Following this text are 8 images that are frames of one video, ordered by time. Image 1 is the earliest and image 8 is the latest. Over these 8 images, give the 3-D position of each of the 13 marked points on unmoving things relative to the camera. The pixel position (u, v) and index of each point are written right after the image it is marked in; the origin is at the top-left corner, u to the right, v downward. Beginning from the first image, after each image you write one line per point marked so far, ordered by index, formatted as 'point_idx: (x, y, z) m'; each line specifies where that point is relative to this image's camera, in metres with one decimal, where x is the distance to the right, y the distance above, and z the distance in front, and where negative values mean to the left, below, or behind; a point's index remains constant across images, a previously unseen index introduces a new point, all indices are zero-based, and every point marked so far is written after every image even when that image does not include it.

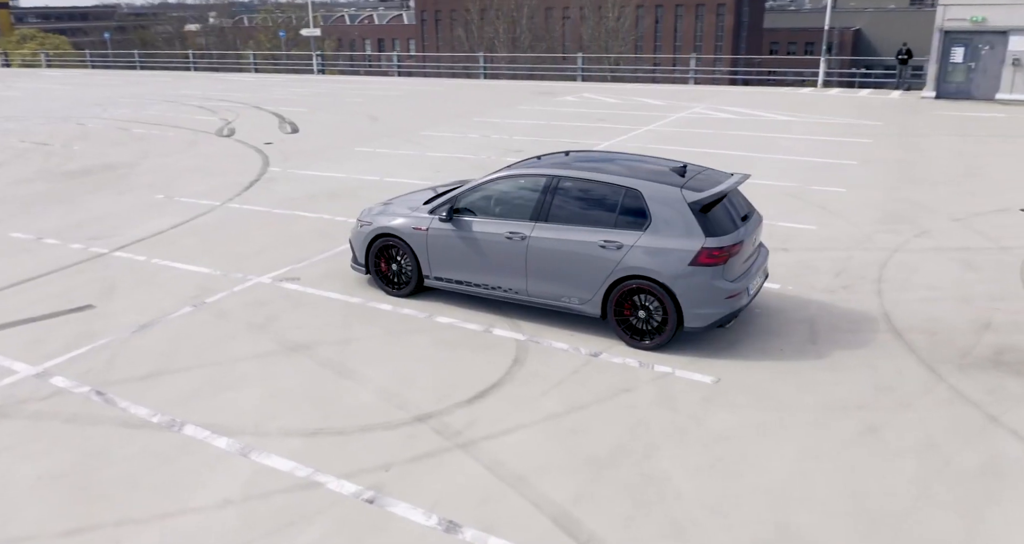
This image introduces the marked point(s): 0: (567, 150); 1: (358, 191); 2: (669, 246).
0: (+1.1, +3.0, +17.3) m
1: (-2.8, +1.5, +12.7) m
2: (+1.3, +0.2, +5.7) m
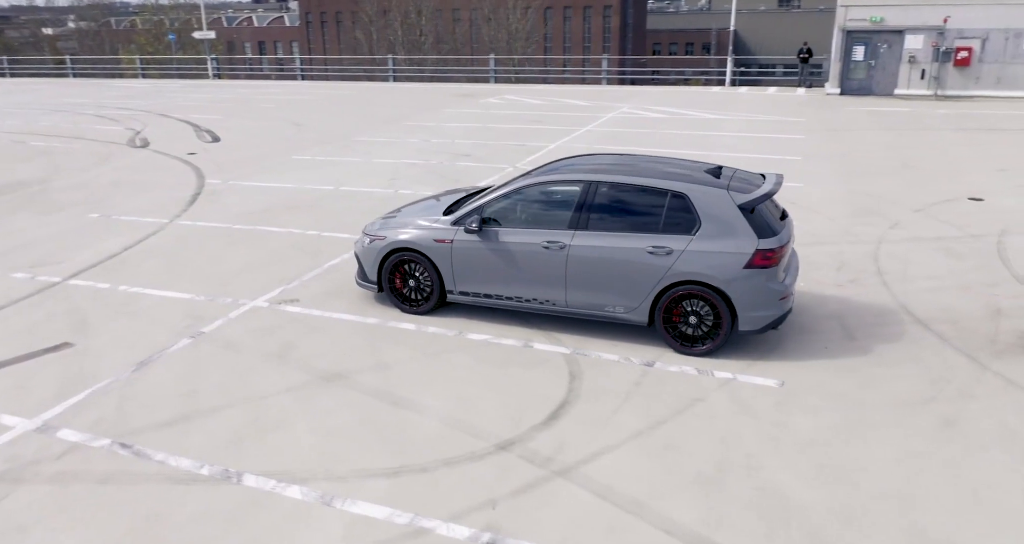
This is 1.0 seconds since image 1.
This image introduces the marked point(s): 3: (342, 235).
0: (-0.1, +2.9, +17.0) m
1: (-3.3, +1.2, +12.0) m
2: (+1.7, +0.2, +5.6) m
3: (-2.4, +0.5, +9.6) m
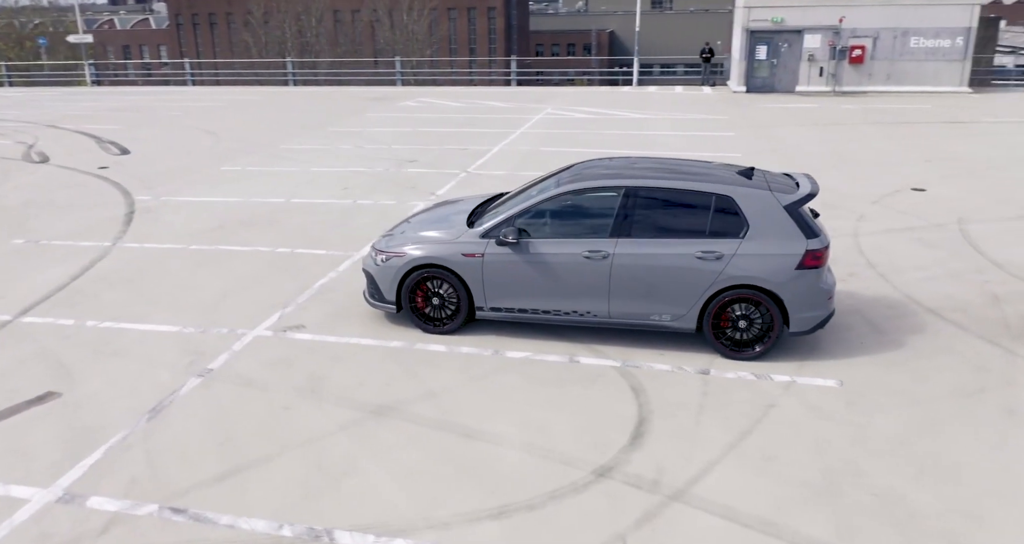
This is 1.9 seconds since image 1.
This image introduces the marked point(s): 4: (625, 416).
0: (-1.4, +2.7, +16.6) m
1: (-3.8, +0.9, +11.2) m
2: (+2.1, +0.2, +5.6) m
3: (-2.5, +0.3, +9.0) m
4: (+0.8, -1.0, +5.0) m
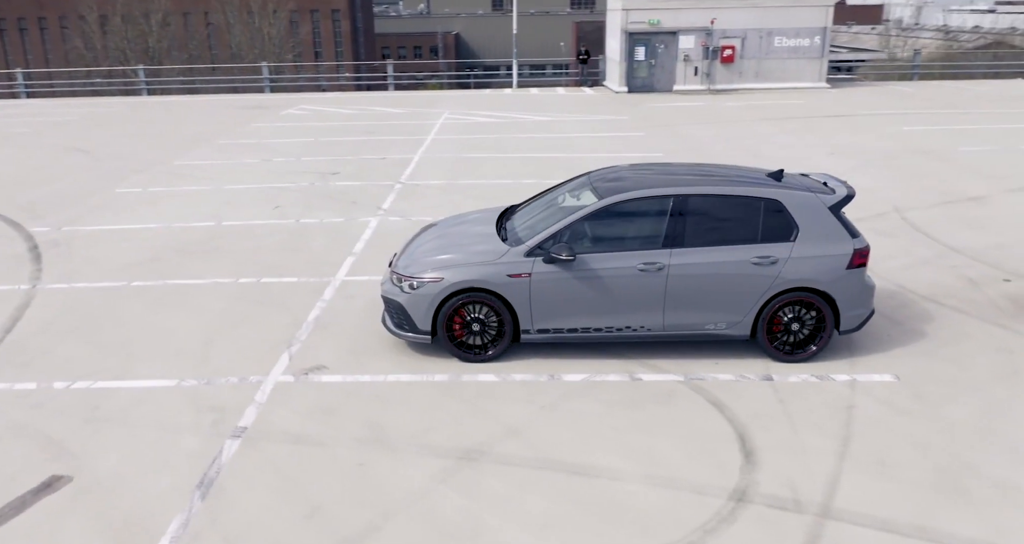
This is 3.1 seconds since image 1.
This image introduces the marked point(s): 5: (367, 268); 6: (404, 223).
0: (-3.1, +2.4, +15.9) m
1: (-4.4, +0.5, +10.2) m
2: (+2.5, +0.1, +5.7) m
3: (-2.6, -0.1, +8.2) m
4: (+1.4, -1.1, +4.8) m
5: (-1.7, +0.1, +8.6) m
6: (-1.6, +0.7, +10.7) m
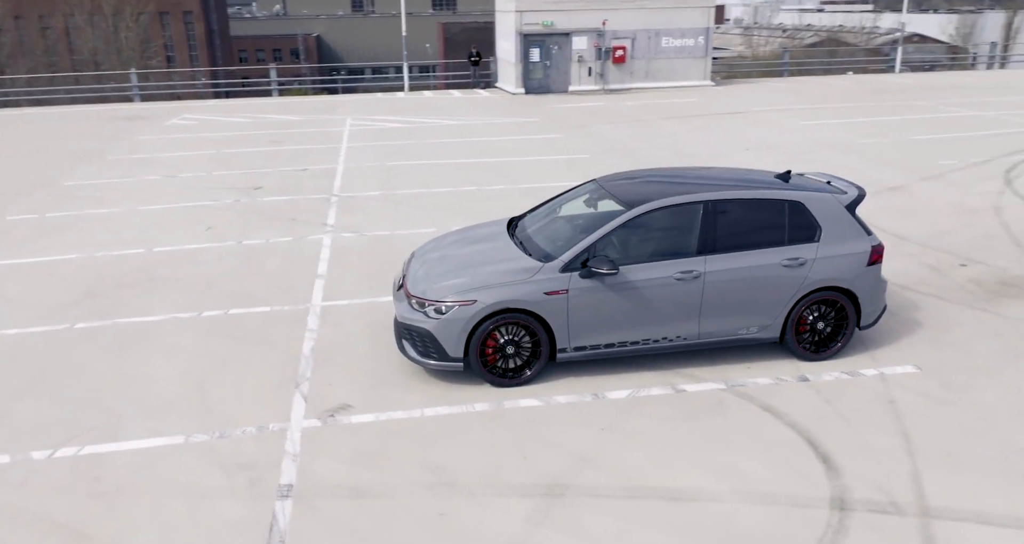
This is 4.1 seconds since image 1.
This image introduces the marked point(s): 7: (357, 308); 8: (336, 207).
0: (-4.5, +2.0, +15.0) m
1: (-4.8, 0.0, +9.2) m
2: (+2.7, +0.2, +5.8) m
3: (-2.7, -0.4, +7.5) m
4: (+1.9, -1.1, +4.8) m
5: (-1.9, -0.2, +8.0) m
6: (-2.2, +0.5, +10.1) m
7: (-1.6, -0.4, +7.4) m
8: (-3.0, +1.1, +12.2) m
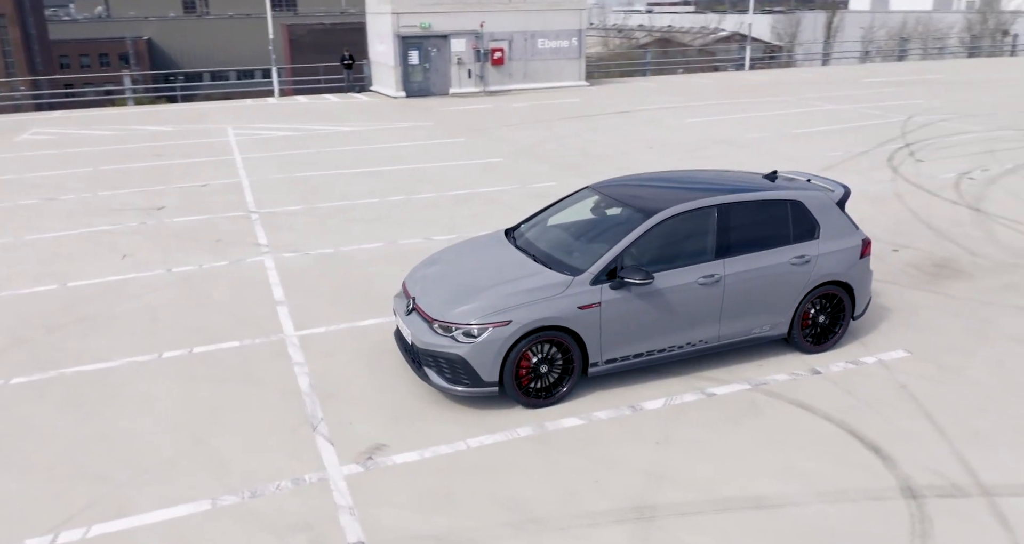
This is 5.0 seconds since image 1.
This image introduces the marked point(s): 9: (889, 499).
0: (-6.0, +1.5, +13.9) m
1: (-5.1, -0.4, +8.1) m
2: (+2.8, +0.2, +6.1) m
3: (-2.7, -0.7, +6.8) m
4: (+2.3, -1.1, +5.0) m
5: (-2.1, -0.5, +7.5) m
6: (-2.8, +0.2, +9.5) m
7: (-1.7, -0.6, +6.9) m
8: (-4.0, +0.8, +11.4) m
9: (+2.3, -1.4, +4.3) m
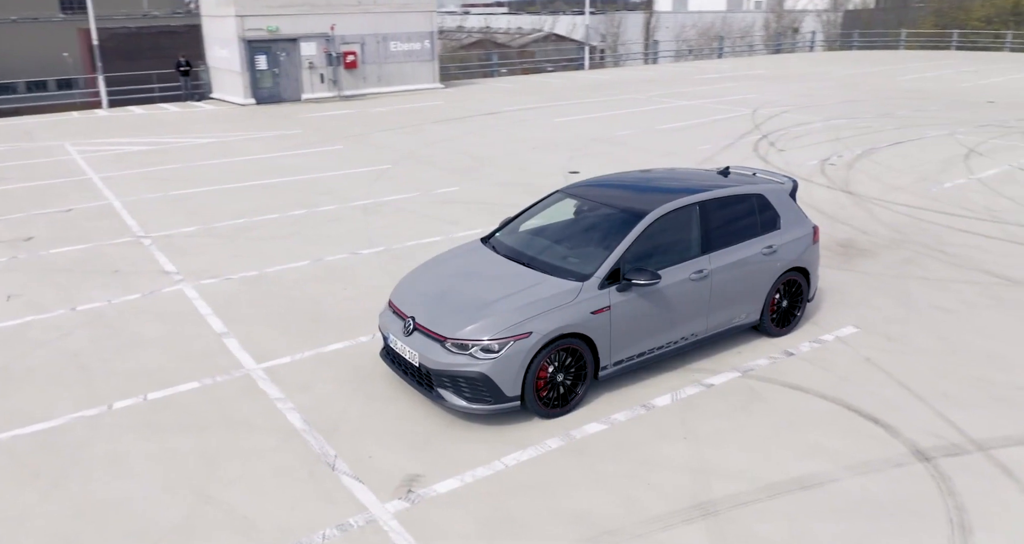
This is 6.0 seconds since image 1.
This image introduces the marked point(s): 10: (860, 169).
0: (-7.7, +0.9, +12.4) m
1: (-5.4, -0.9, +6.9) m
2: (+2.7, +0.3, +6.6) m
3: (-2.8, -1.0, +6.1) m
4: (+2.5, -1.0, +5.4) m
5: (-2.4, -0.7, +6.9) m
6: (-3.5, -0.1, +8.7) m
7: (-1.8, -0.8, +6.4) m
8: (-5.1, +0.3, +10.3) m
9: (+2.6, -1.3, +4.7) m
10: (+7.3, +2.2, +14.8) m
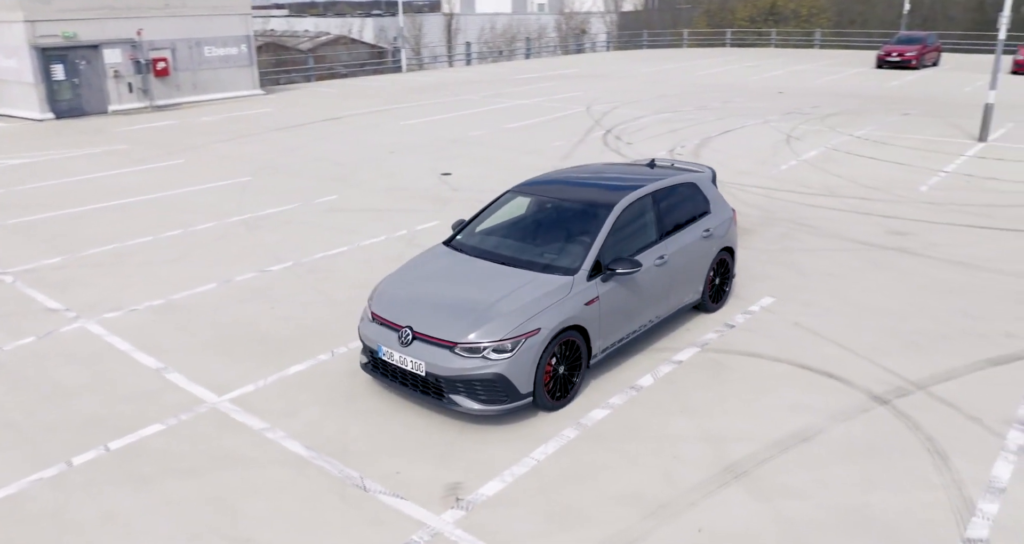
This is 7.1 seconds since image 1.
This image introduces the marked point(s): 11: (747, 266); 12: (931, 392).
0: (-9.2, +0.1, +10.5) m
1: (-5.6, -1.4, +5.7) m
2: (+2.2, +0.5, +7.3) m
3: (-2.9, -1.2, +5.6) m
4: (+2.4, -0.8, +6.1) m
5: (-2.6, -0.9, +6.4) m
6: (-4.2, -0.5, +7.9) m
7: (-2.0, -1.0, +6.1) m
8: (-6.2, -0.2, +9.1) m
9: (+2.8, -1.0, +5.5) m
10: (+4.5, +2.7, +16.4) m
11: (+3.0, +0.1, +8.9) m
12: (+3.3, -0.9, +5.6) m
